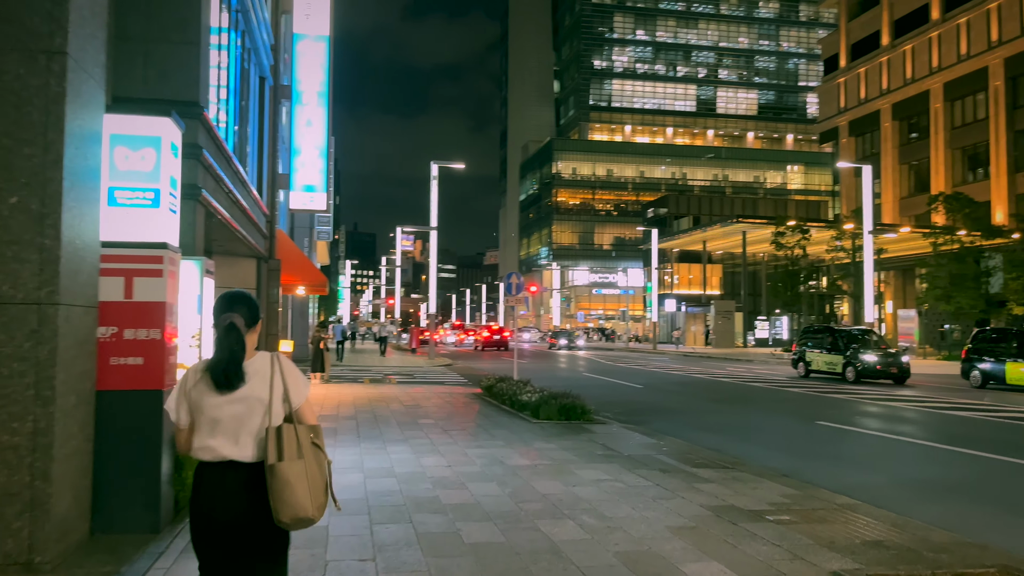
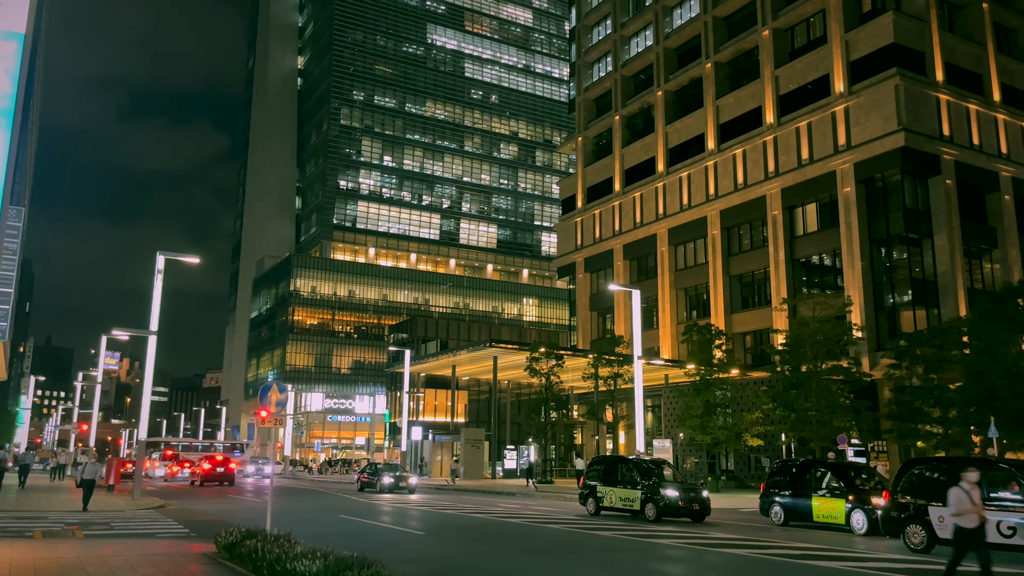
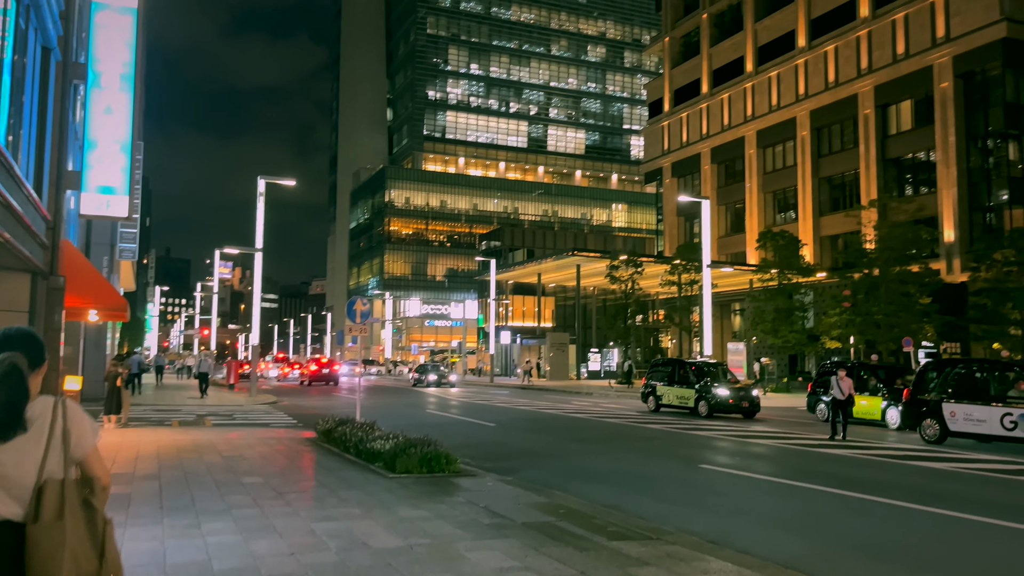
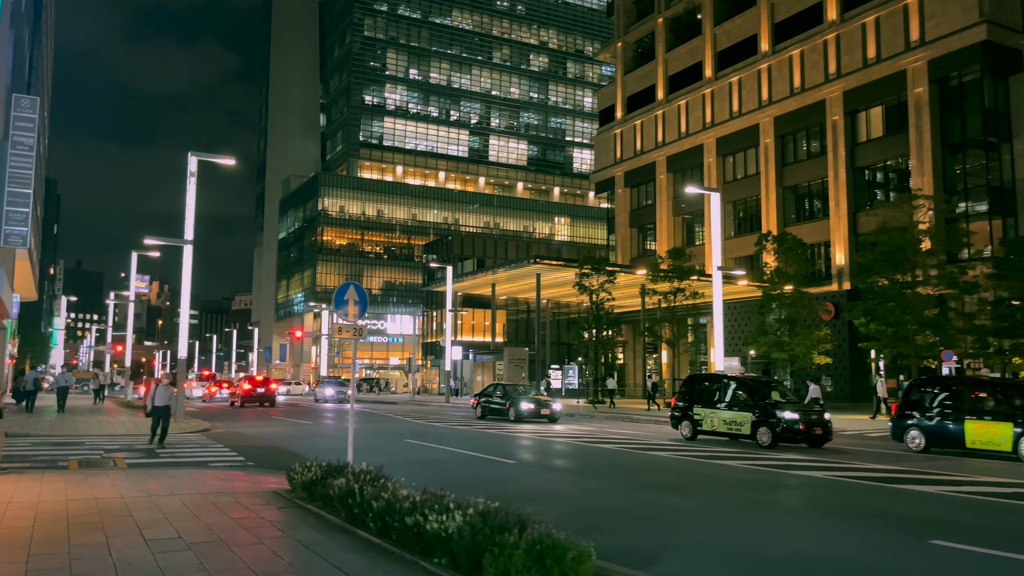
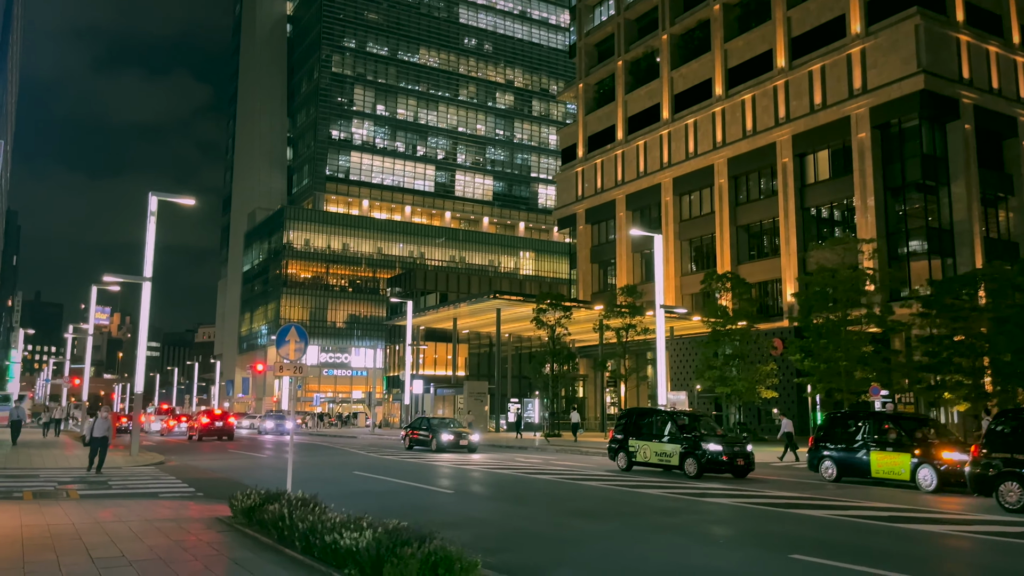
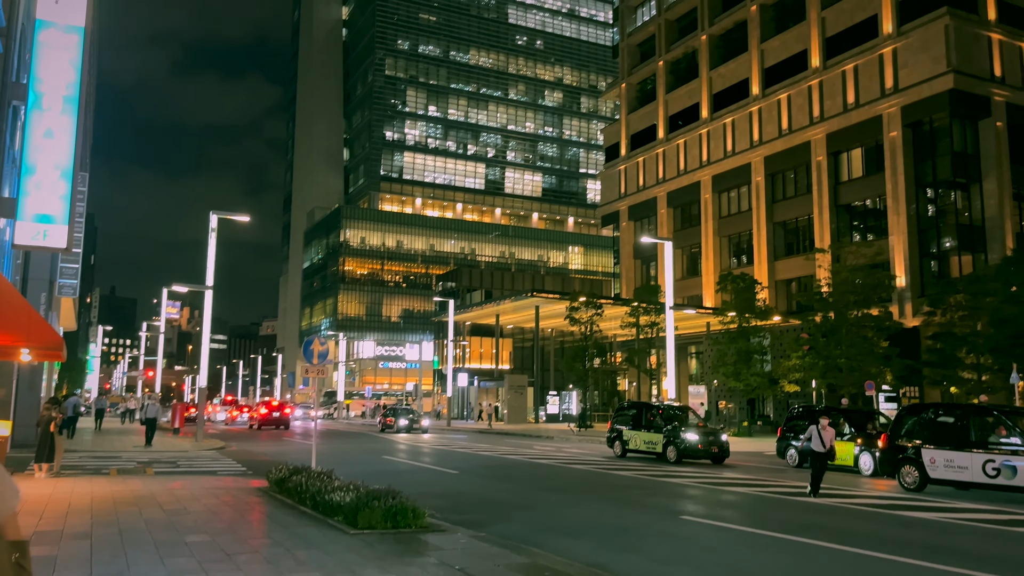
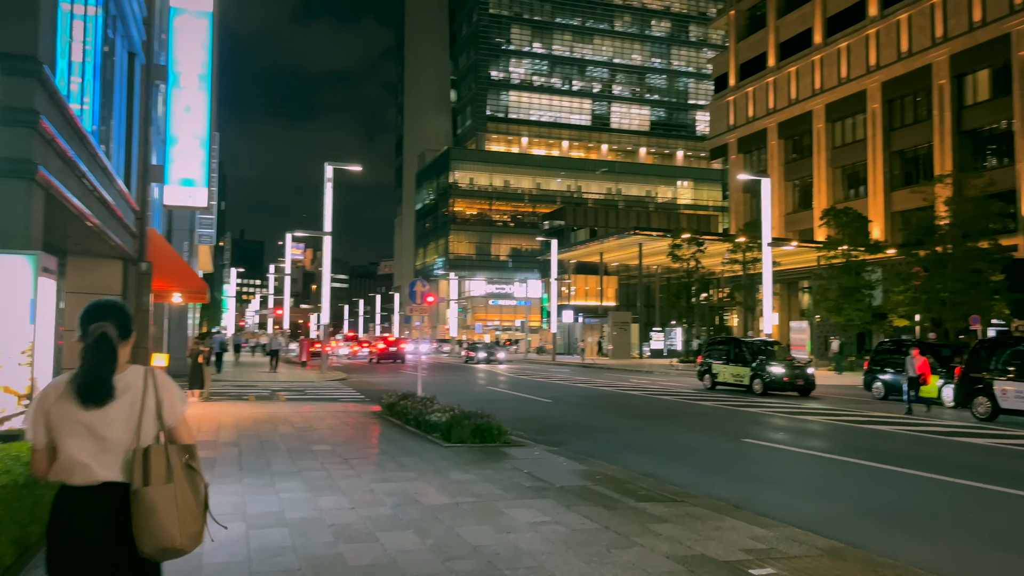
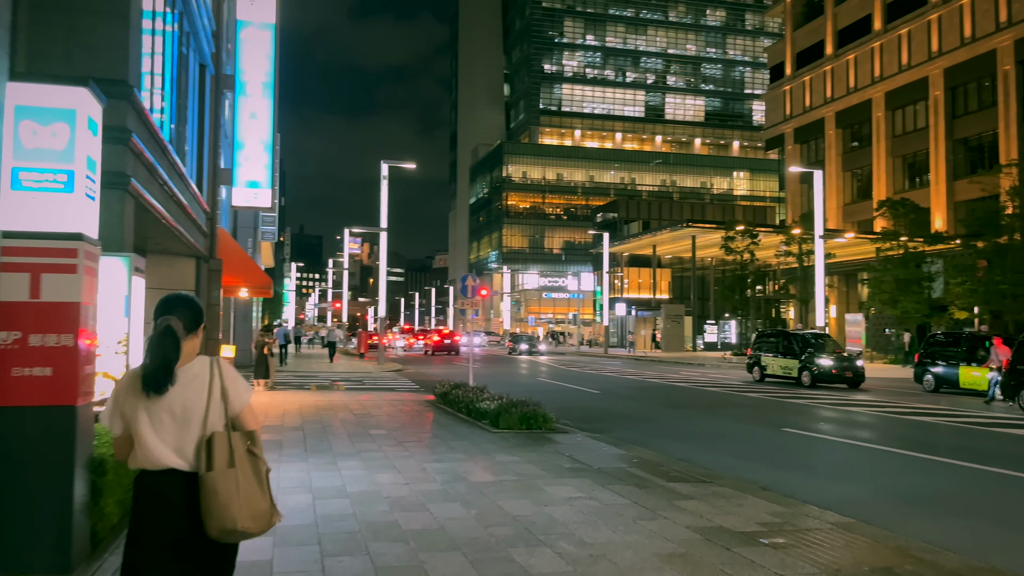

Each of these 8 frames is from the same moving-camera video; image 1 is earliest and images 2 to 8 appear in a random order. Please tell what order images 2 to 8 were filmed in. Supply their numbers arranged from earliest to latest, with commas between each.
8, 7, 3, 6, 2, 5, 4
